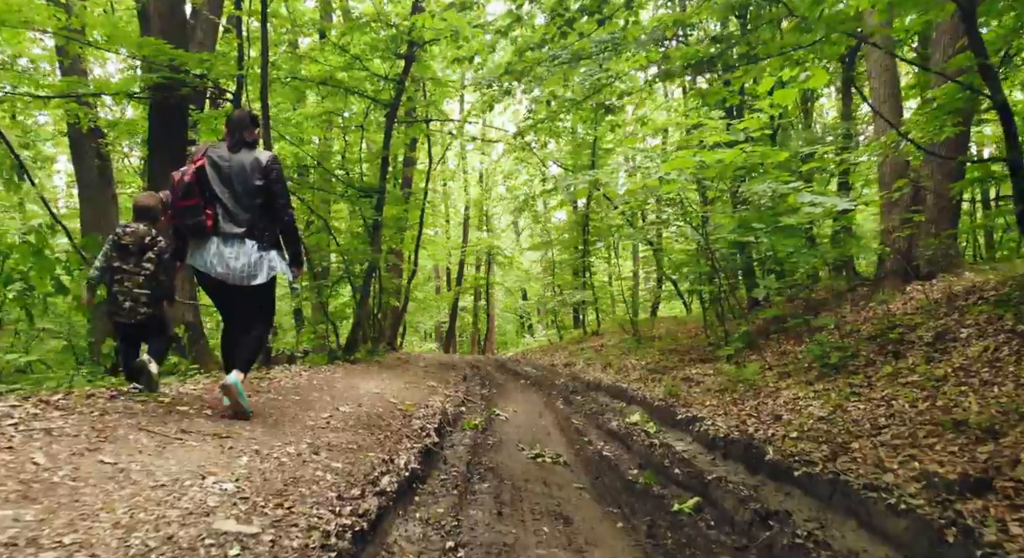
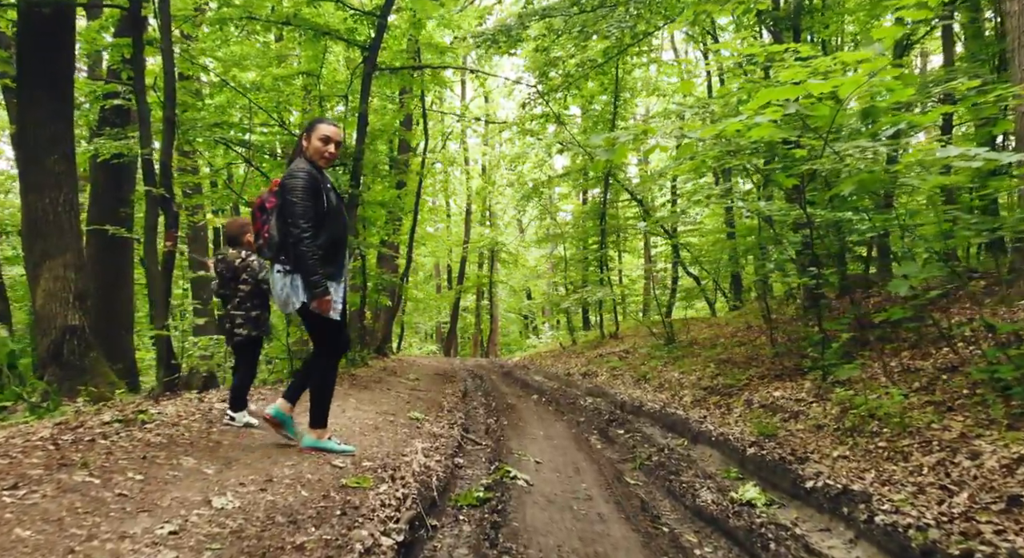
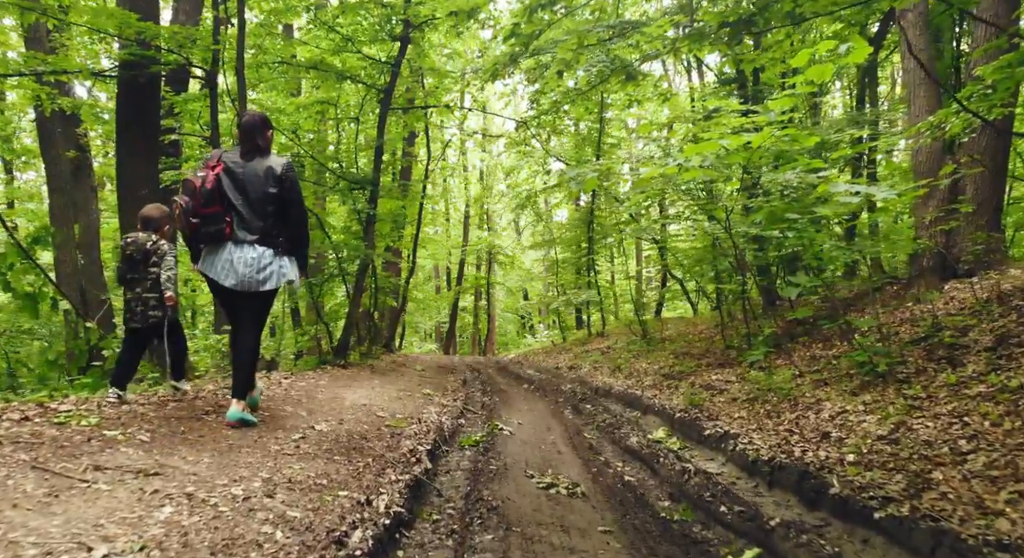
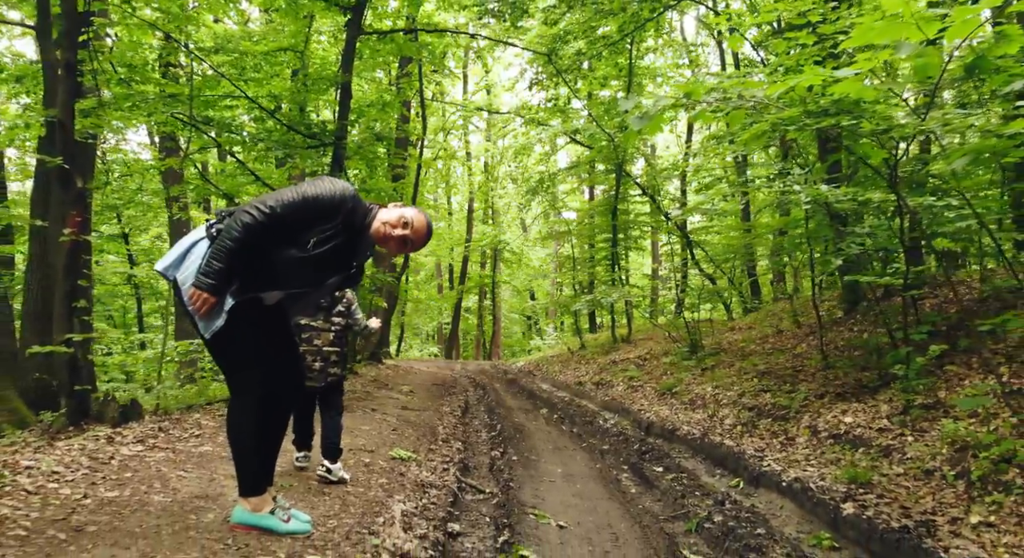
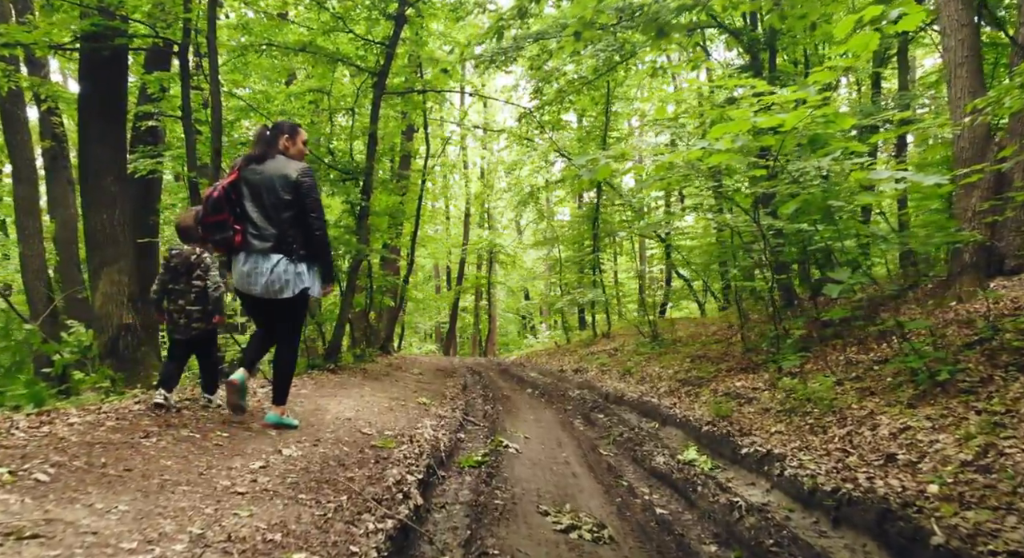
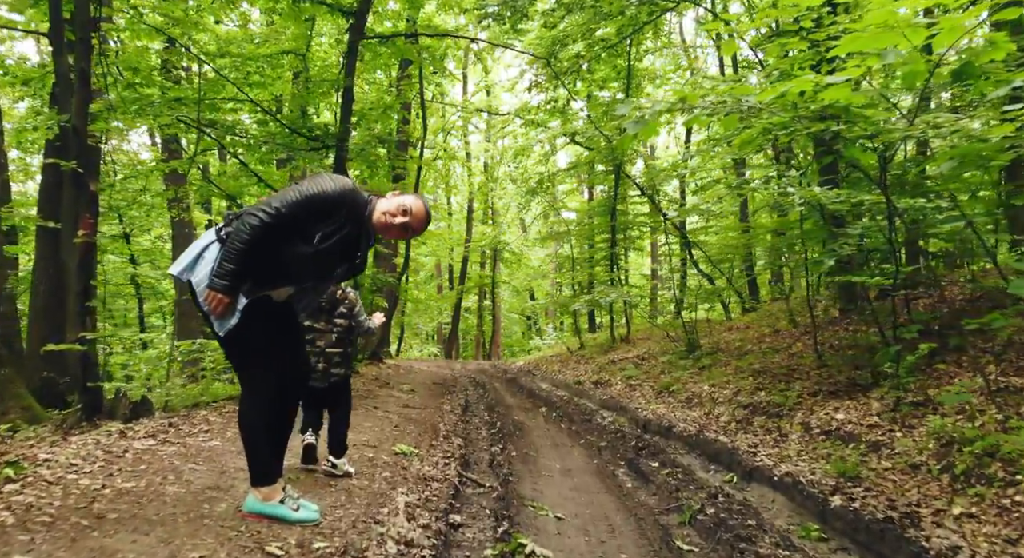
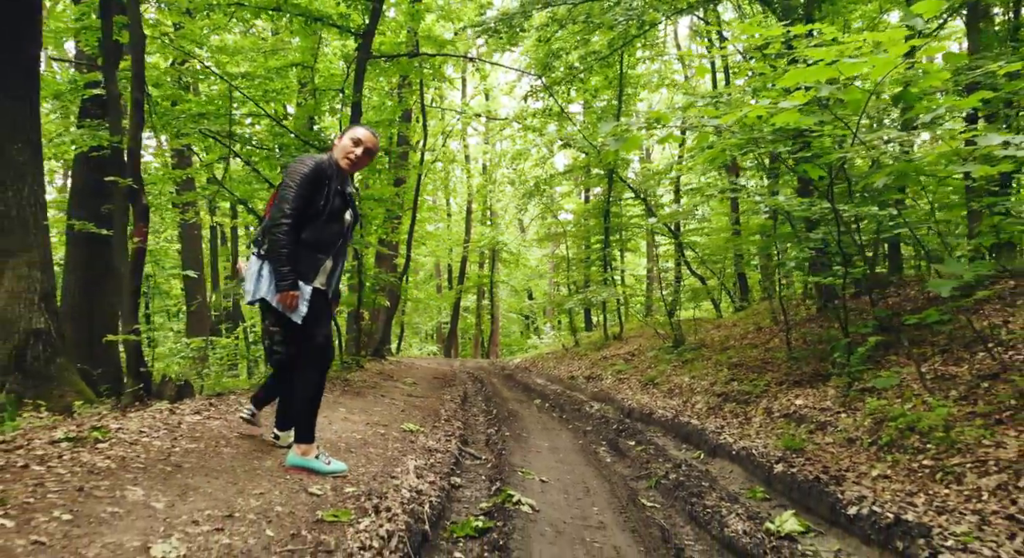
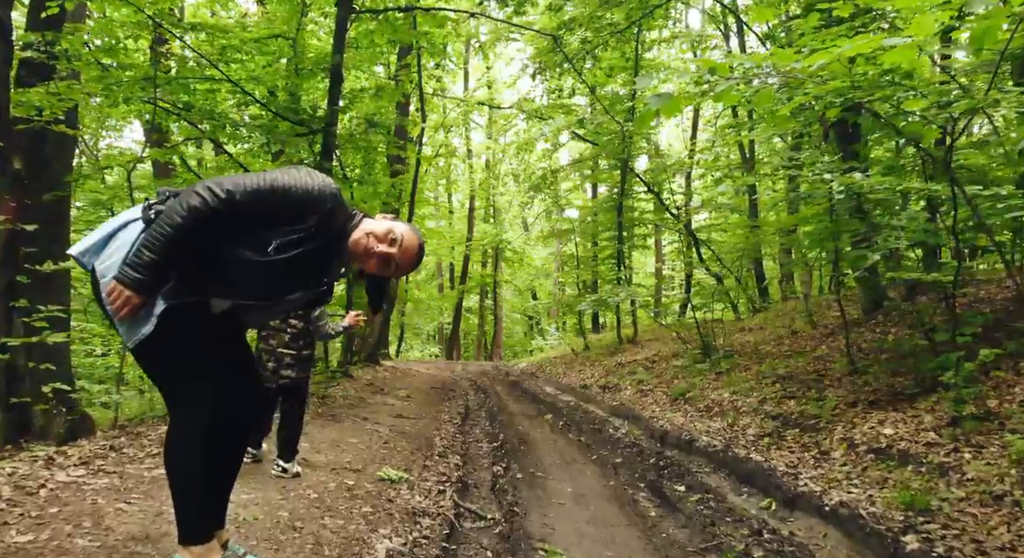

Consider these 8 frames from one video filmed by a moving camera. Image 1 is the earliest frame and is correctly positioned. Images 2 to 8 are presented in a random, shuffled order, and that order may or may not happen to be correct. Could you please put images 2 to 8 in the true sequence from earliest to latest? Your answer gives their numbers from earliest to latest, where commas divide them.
3, 5, 2, 6, 8, 4, 7
